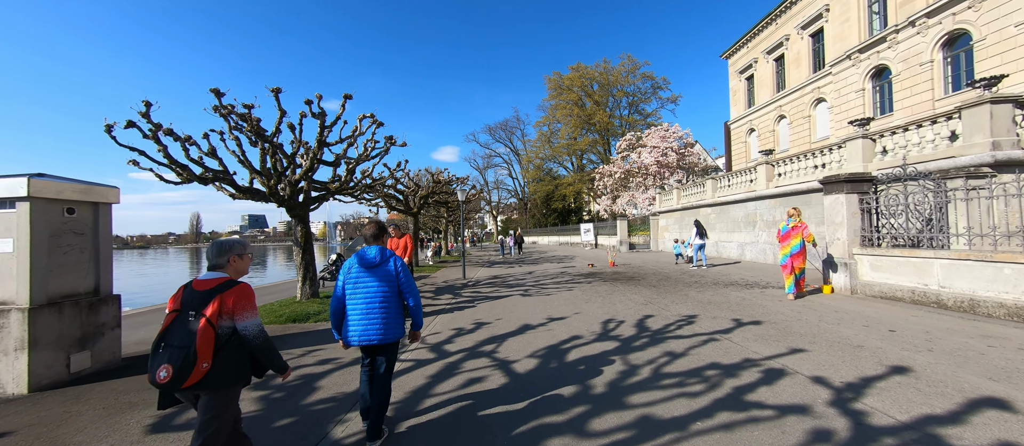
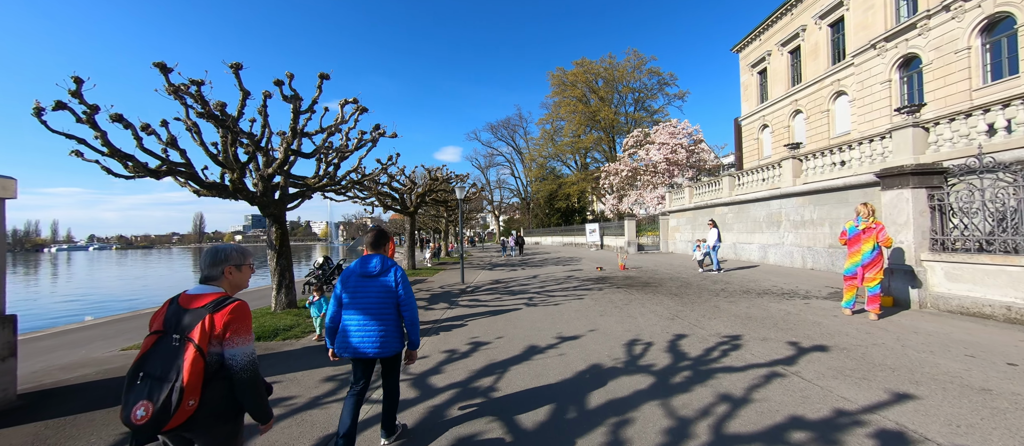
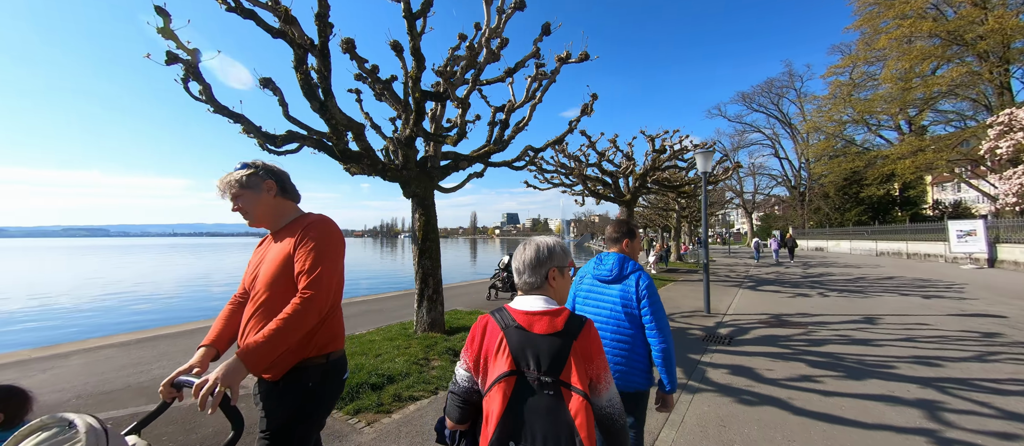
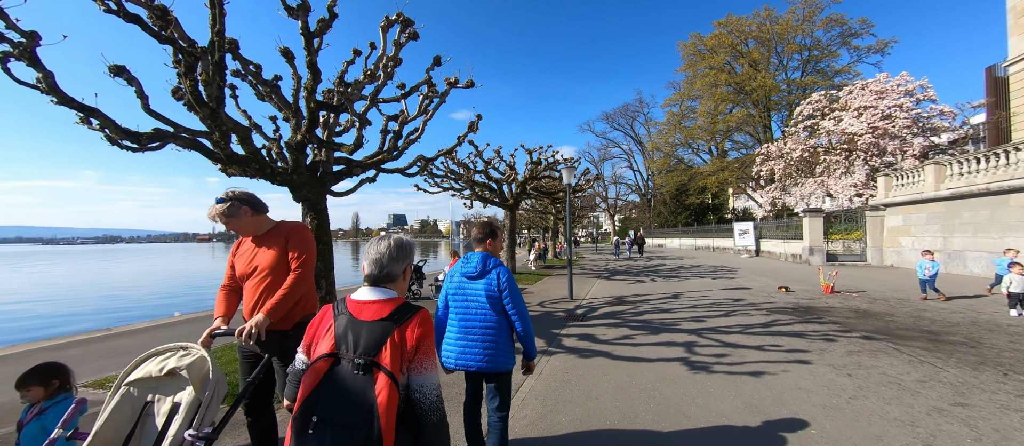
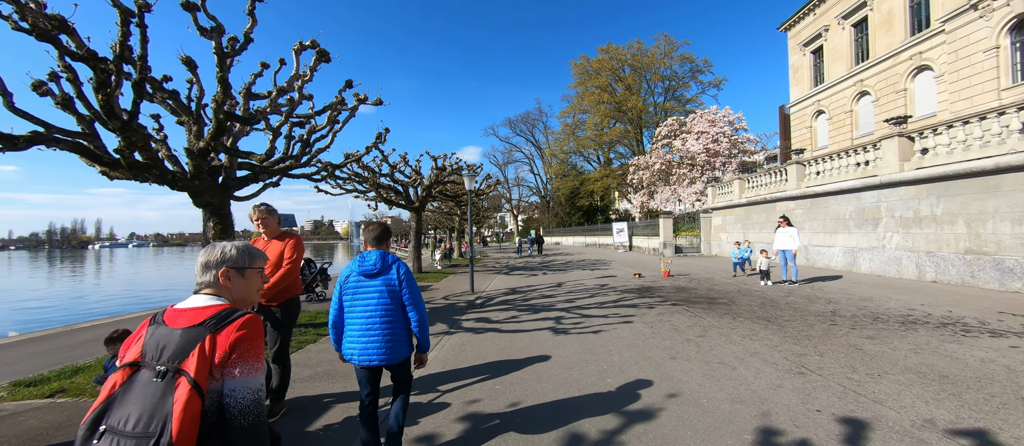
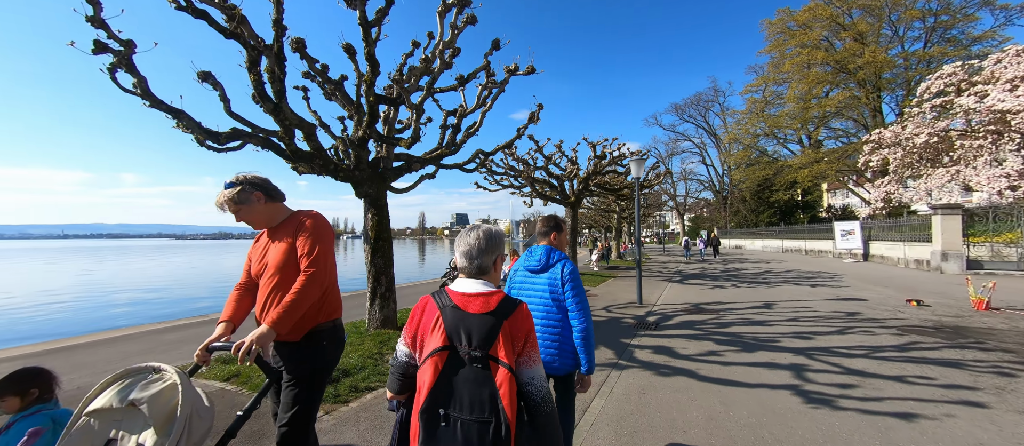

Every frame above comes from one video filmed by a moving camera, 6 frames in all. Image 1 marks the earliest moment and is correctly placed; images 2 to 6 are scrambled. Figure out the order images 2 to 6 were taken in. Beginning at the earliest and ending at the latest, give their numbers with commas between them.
2, 5, 4, 6, 3
